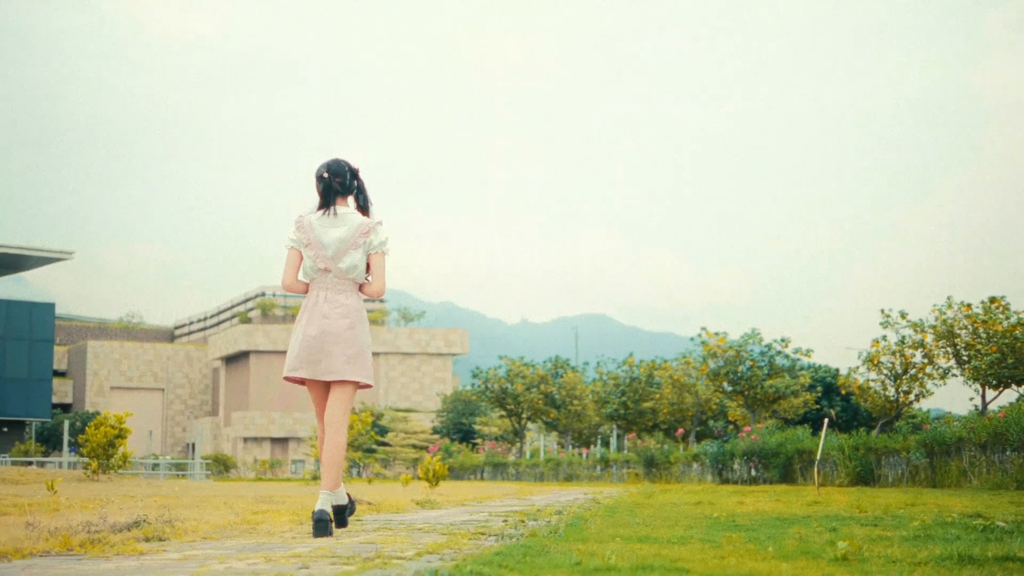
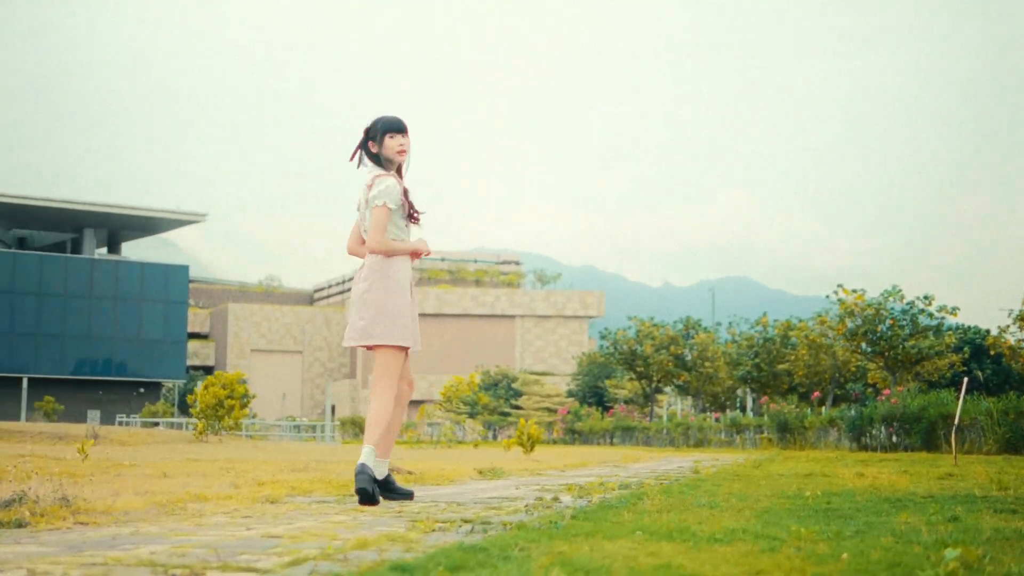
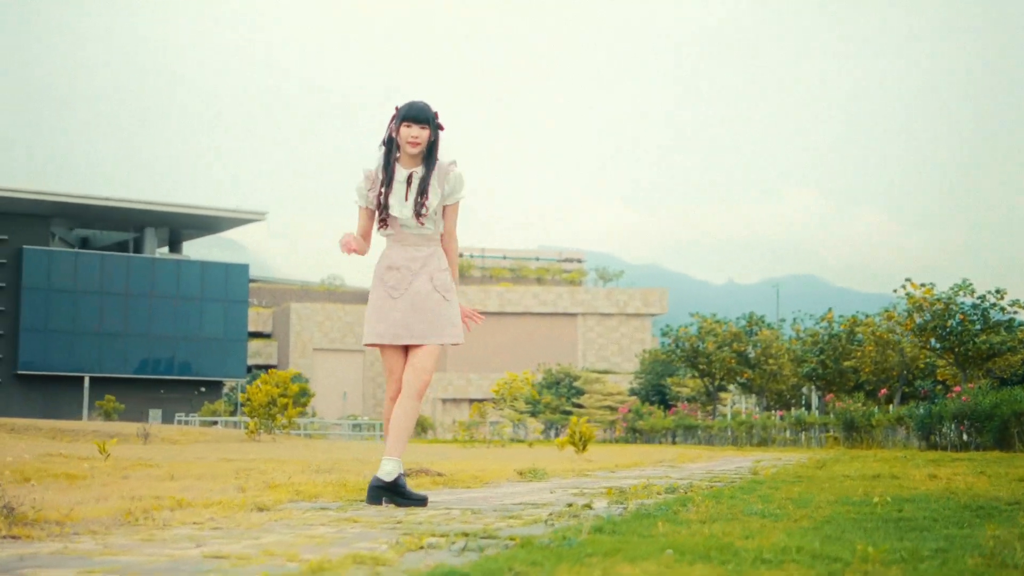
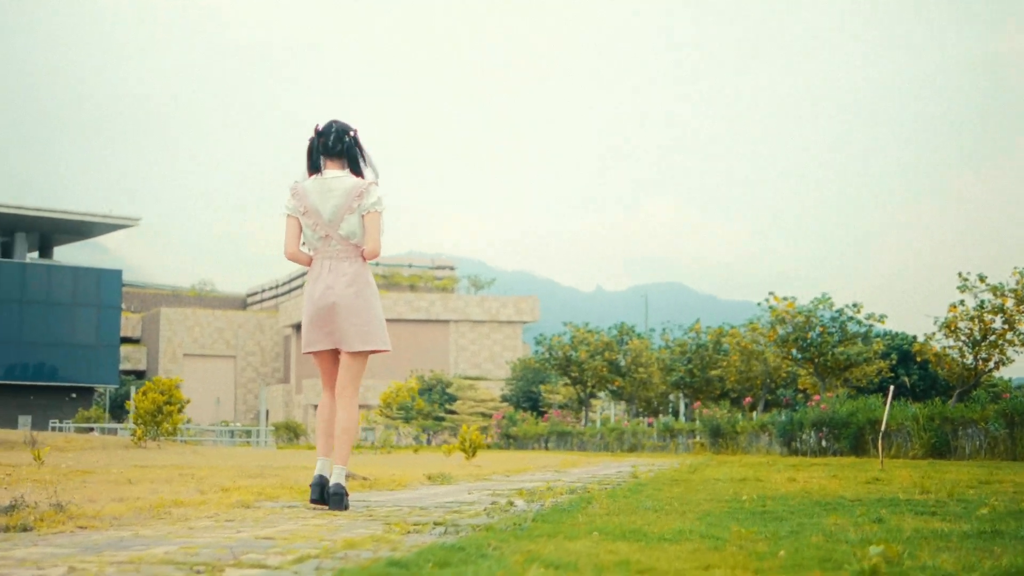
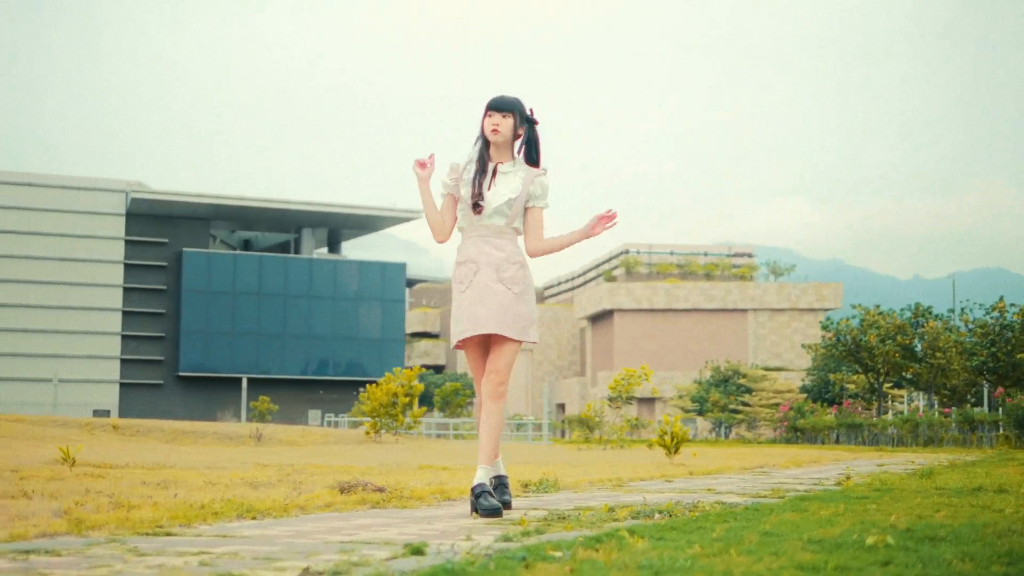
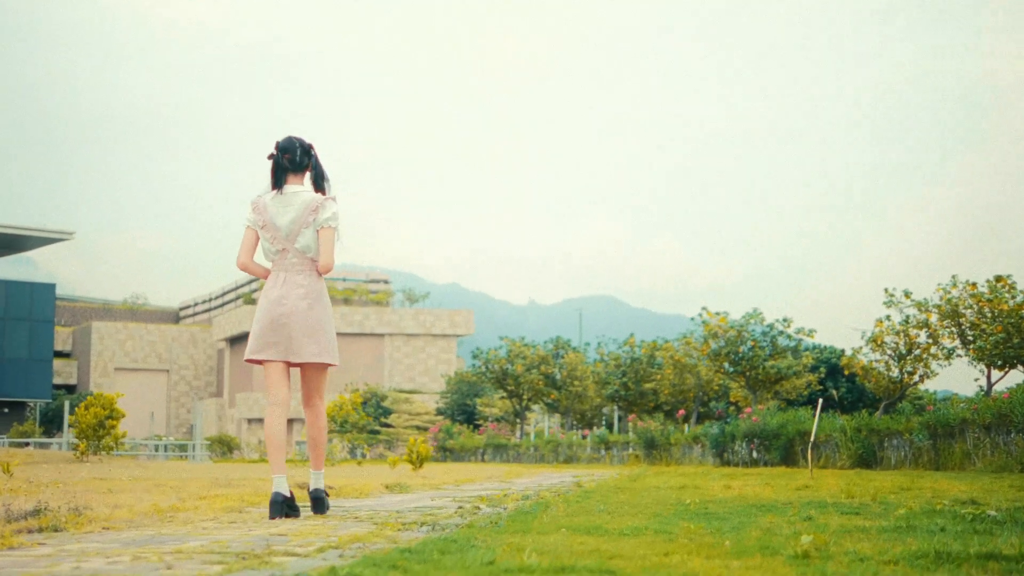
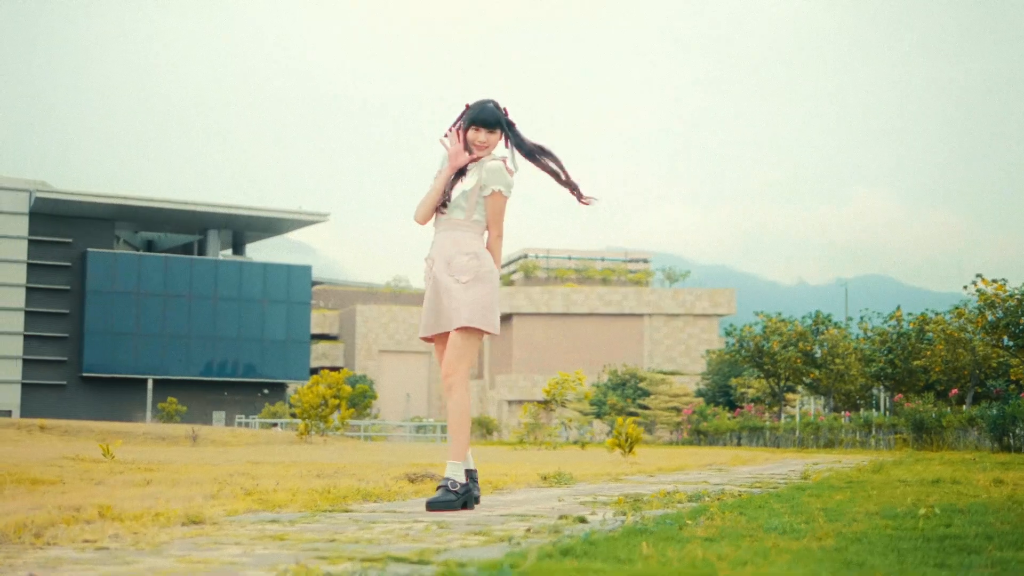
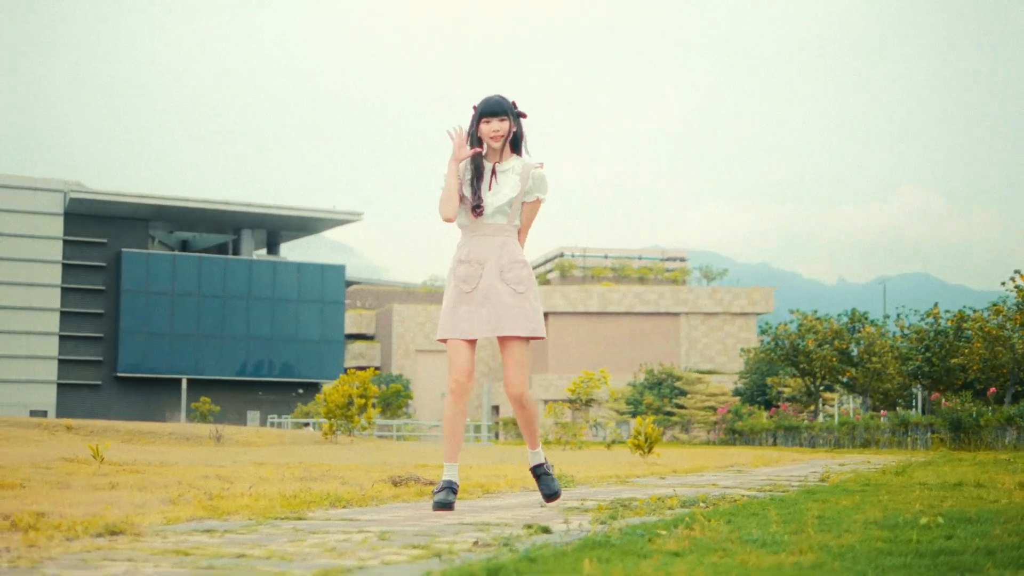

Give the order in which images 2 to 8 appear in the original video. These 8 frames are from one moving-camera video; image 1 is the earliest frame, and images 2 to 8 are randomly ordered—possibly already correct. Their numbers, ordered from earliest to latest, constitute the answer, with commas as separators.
6, 4, 2, 3, 7, 8, 5
